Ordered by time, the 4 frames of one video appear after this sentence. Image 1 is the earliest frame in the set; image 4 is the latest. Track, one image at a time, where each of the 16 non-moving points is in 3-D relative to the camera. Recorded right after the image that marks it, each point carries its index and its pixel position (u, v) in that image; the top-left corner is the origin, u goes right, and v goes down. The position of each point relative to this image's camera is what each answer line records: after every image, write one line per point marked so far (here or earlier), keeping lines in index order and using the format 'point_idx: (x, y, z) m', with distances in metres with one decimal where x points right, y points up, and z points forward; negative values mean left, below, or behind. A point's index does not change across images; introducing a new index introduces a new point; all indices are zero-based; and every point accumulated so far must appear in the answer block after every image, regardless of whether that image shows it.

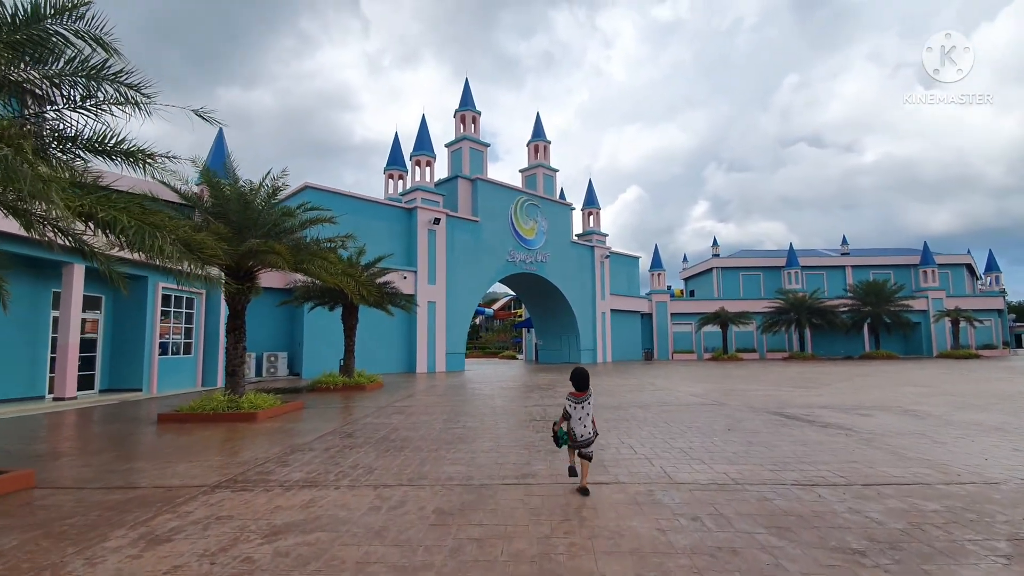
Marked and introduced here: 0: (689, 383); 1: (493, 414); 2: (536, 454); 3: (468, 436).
0: (+6.0, -3.2, +17.3) m
1: (-0.4, -2.5, +10.3) m
2: (+0.3, -2.0, +6.1) m
3: (-0.6, -2.2, +7.4) m
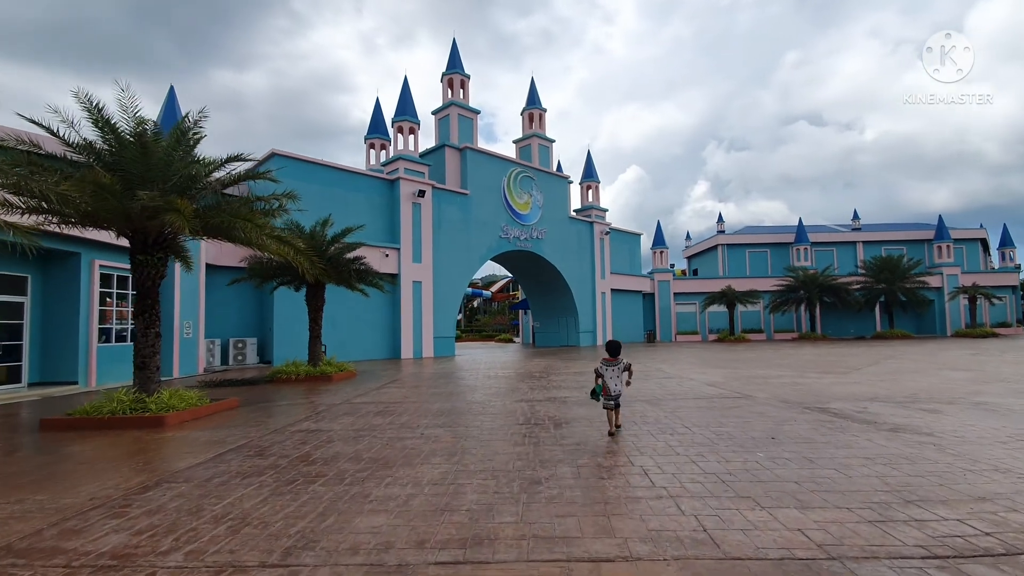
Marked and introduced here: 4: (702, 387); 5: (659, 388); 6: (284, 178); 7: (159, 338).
0: (+5.7, -2.4, +15.3) m
1: (-0.7, -2.0, +8.3) m
2: (-0.1, -1.6, +4.1) m
3: (-1.0, -1.8, +5.4) m
4: (+4.0, -2.1, +10.6) m
5: (+3.1, -2.1, +10.6) m
6: (-9.0, +4.3, +20.1) m
7: (-5.9, -0.8, +8.5) m
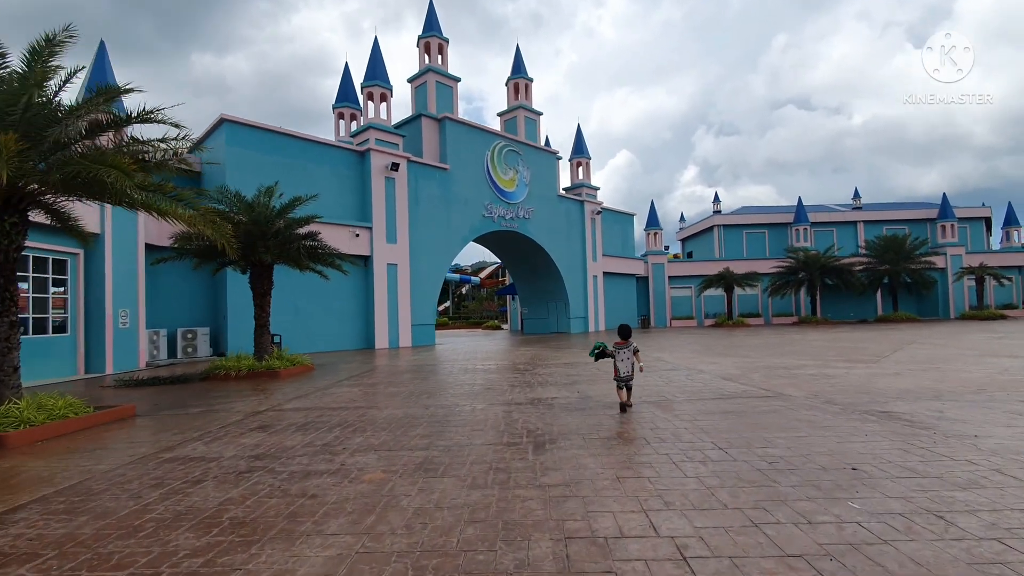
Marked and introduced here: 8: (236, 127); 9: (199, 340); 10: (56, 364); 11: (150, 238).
0: (+5.2, -1.8, +13.5) m
1: (-1.1, -1.7, +6.3) m
2: (-0.4, -1.4, +2.2) m
3: (-1.3, -1.5, +3.5) m
4: (+3.6, -1.6, +8.8) m
5: (+2.6, -1.7, +8.7) m
6: (-9.6, +4.9, +17.8) m
7: (-6.3, -0.5, +6.4) m
8: (-9.7, +5.7, +17.9) m
9: (-10.7, -1.8, +17.3) m
10: (-12.6, -2.1, +13.8) m
11: (-11.5, +1.6, +16.1) m
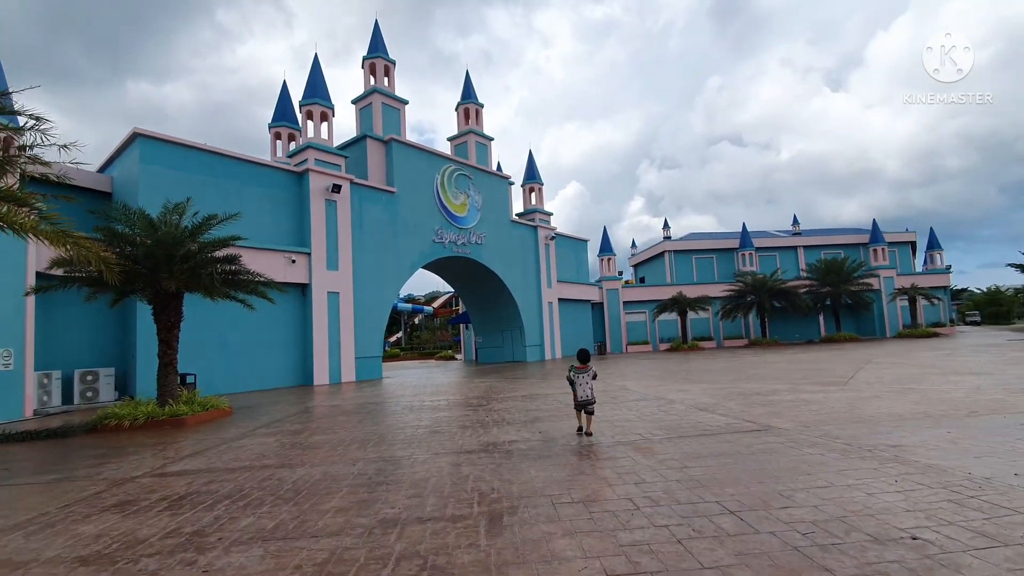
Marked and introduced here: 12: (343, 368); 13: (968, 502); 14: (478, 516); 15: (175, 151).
0: (+4.0, -2.4, +12.6) m
1: (-1.6, -1.9, +5.0) m
2: (-0.5, -1.4, +0.9) m
3: (-1.5, -1.6, +2.1) m
4: (+2.8, -1.9, +7.8) m
5: (+1.9, -2.0, +7.7) m
6: (-11.3, +3.9, +16.0) m
7: (-6.8, -0.9, +4.6) m
8: (-11.3, +4.6, +16.1) m
9: (-12.2, -2.8, +15.0) m
10: (-13.7, -2.9, +11.3) m
11: (-12.9, +0.6, +13.9) m
12: (-6.6, -3.1, +19.8) m
13: (+3.3, -1.5, +3.6) m
14: (-0.2, -1.6, +3.7) m
15: (-10.9, +4.5, +16.5) m
